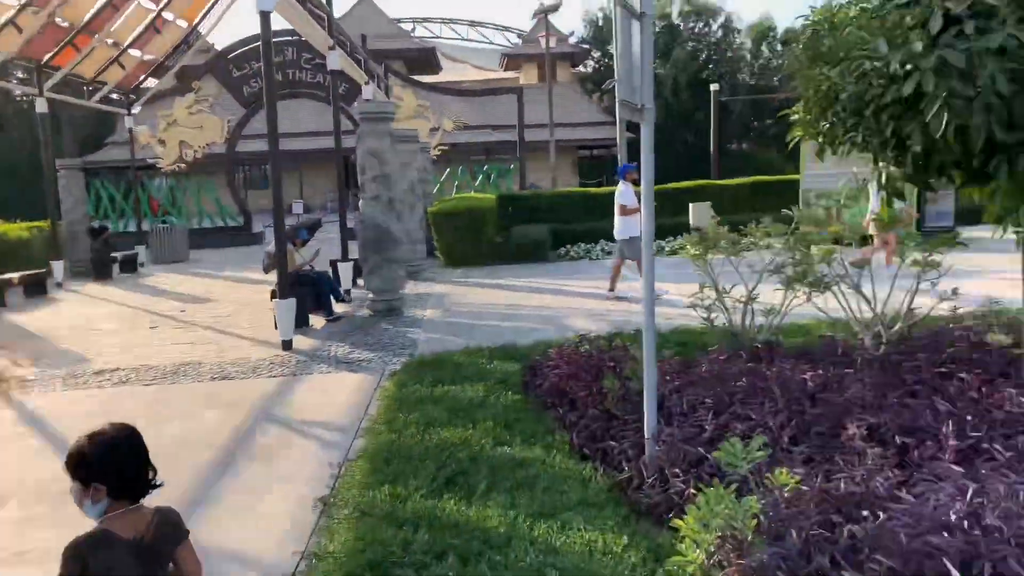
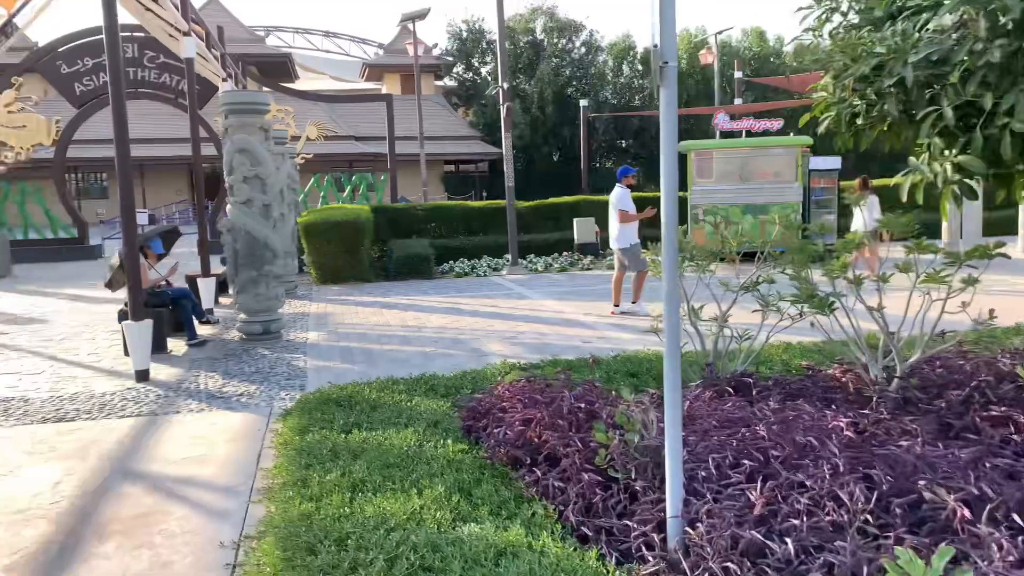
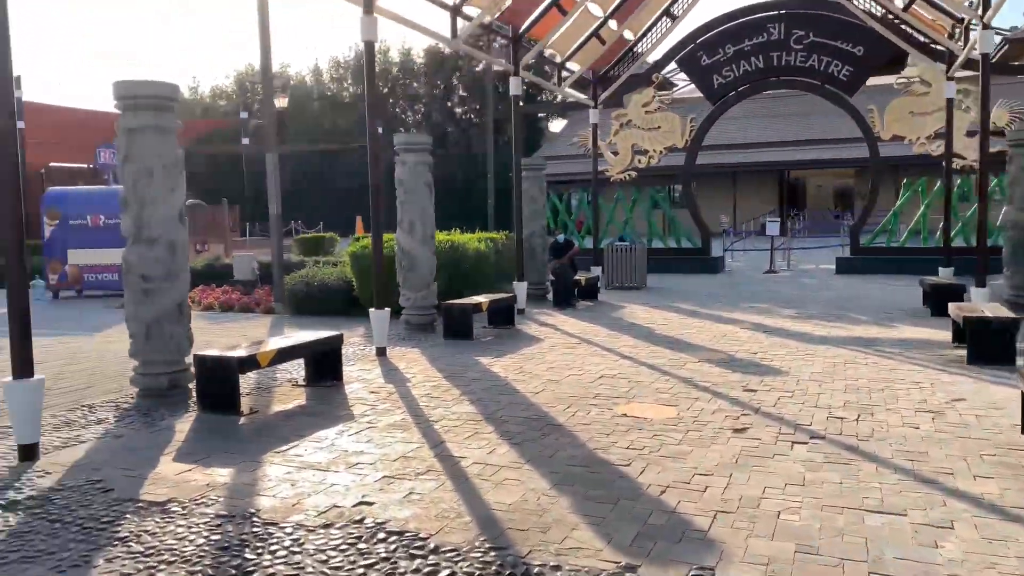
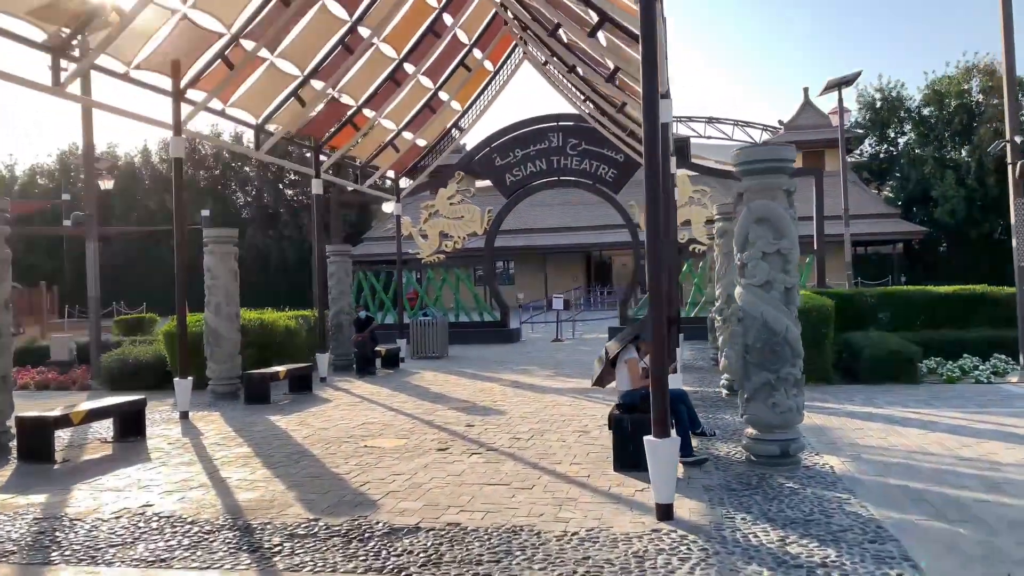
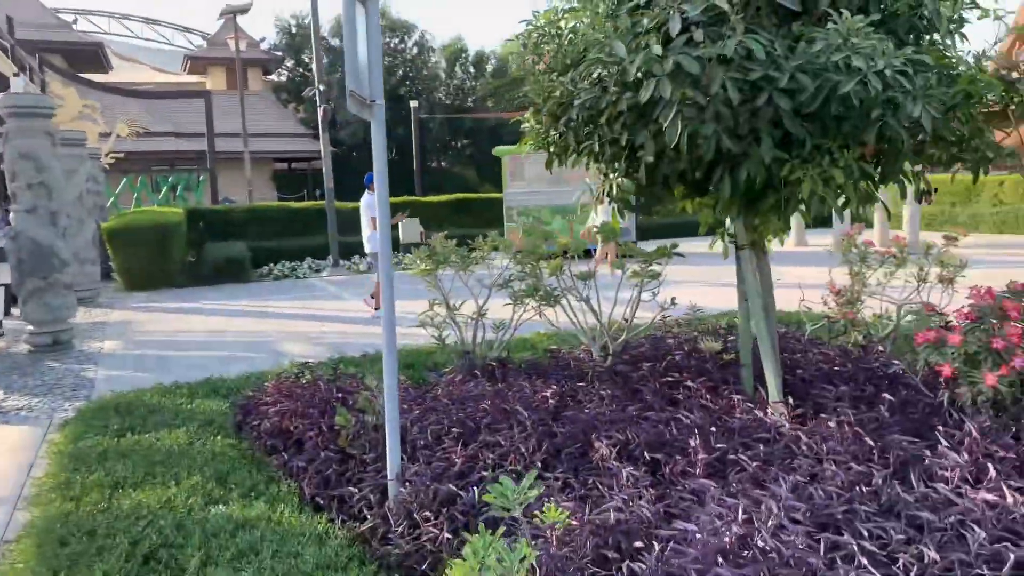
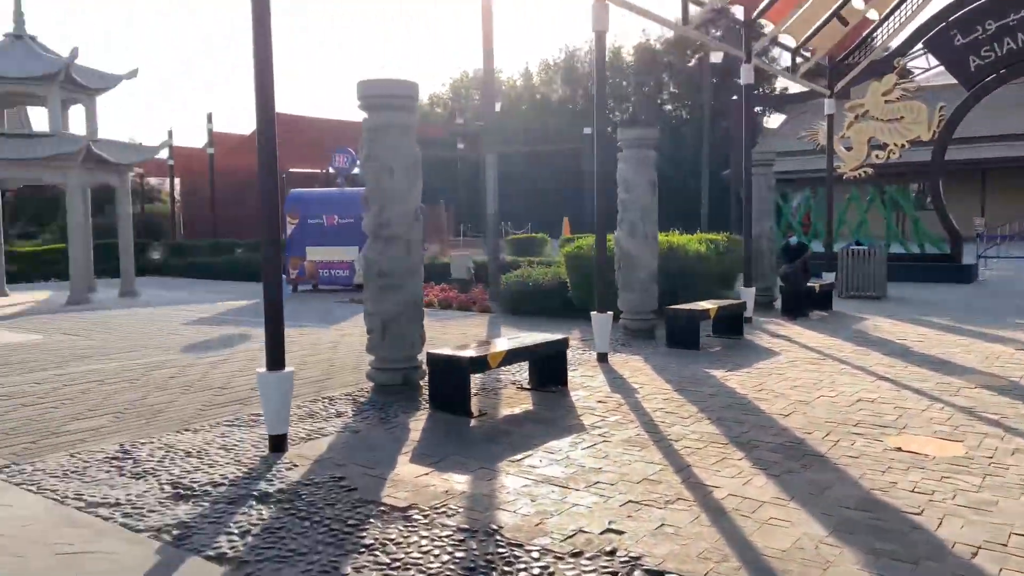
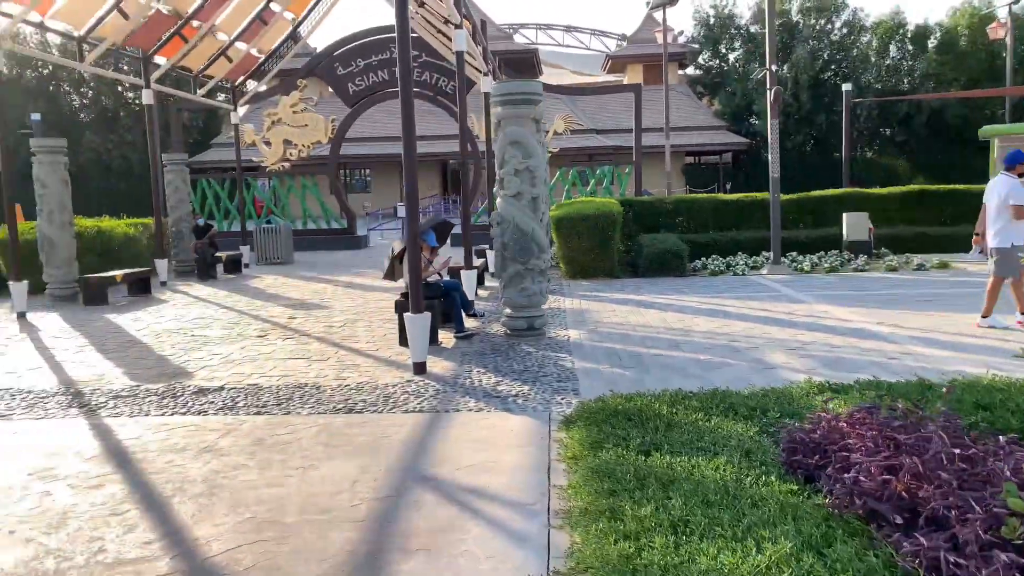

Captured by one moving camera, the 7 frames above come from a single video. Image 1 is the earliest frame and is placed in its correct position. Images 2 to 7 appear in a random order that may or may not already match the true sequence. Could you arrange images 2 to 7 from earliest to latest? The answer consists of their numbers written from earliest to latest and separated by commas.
5, 2, 7, 4, 3, 6
